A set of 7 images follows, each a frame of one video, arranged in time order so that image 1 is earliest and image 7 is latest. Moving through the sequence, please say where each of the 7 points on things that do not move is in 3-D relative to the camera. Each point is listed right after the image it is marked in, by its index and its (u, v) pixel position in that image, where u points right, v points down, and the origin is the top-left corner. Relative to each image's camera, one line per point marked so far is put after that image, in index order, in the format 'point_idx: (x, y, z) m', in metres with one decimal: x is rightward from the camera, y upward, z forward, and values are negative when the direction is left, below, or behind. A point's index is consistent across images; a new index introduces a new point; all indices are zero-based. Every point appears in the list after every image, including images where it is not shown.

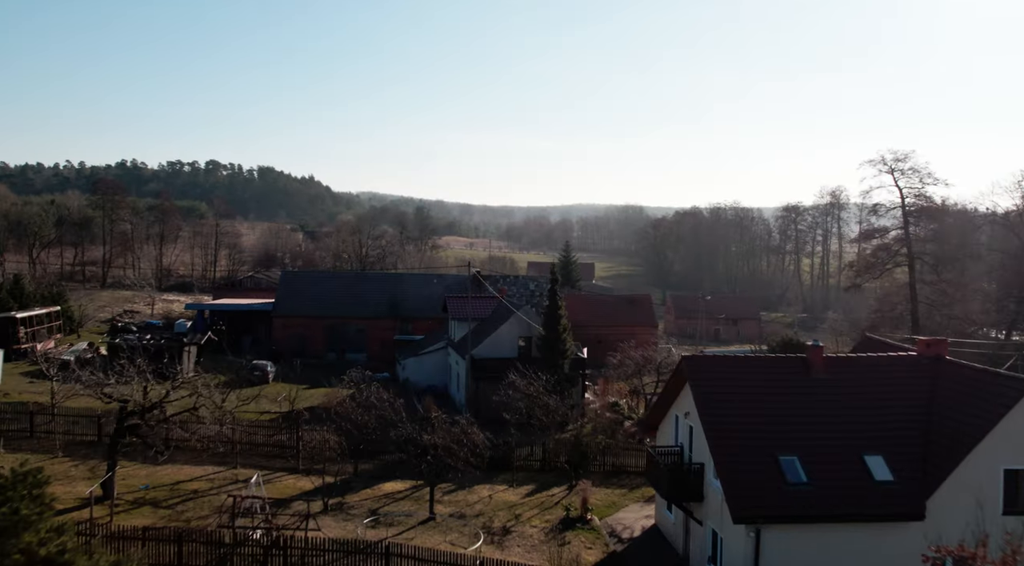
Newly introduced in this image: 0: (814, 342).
0: (+6.1, -1.2, +16.1) m
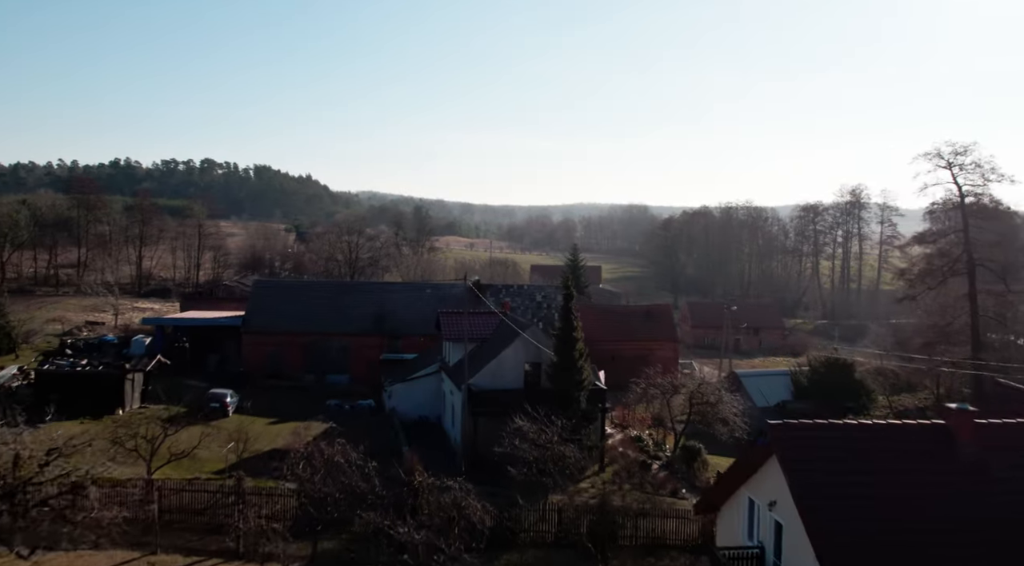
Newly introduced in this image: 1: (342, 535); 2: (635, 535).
0: (+6.3, -1.7, +11.2) m
1: (-3.4, -5.0, +15.8) m
2: (+2.7, -5.6, +17.8) m
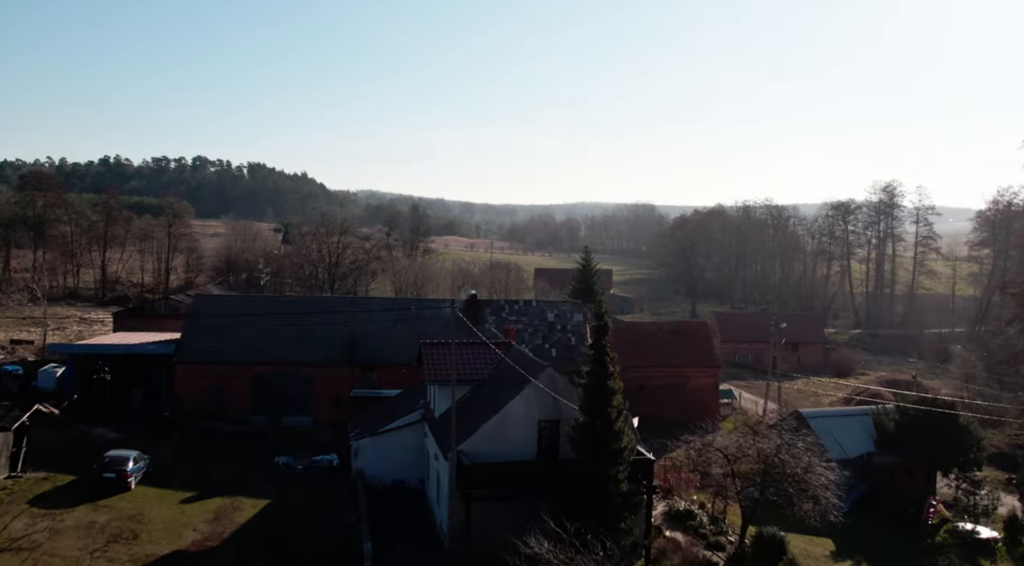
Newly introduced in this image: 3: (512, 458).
0: (+6.4, -2.3, +4.1) m
1: (-3.2, -5.6, +8.6) m
2: (+2.9, -6.2, +10.6) m
3: (0.0, -3.8, +17.3) m
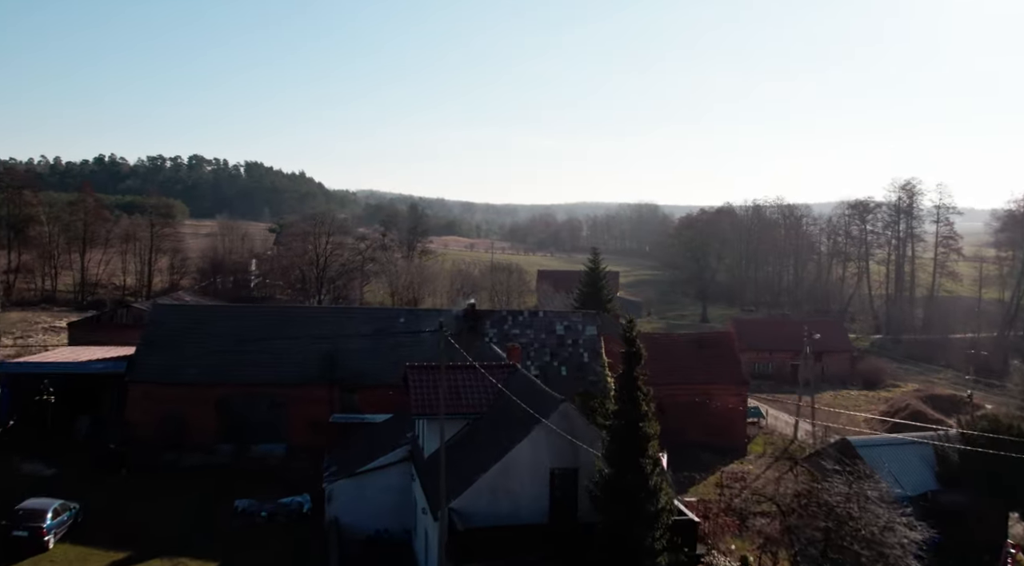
0: (+6.5, -2.5, +0.5) m
1: (-3.1, -5.8, +5.1) m
2: (+3.0, -6.4, +7.1) m
3: (+0.1, -4.0, +13.7) m
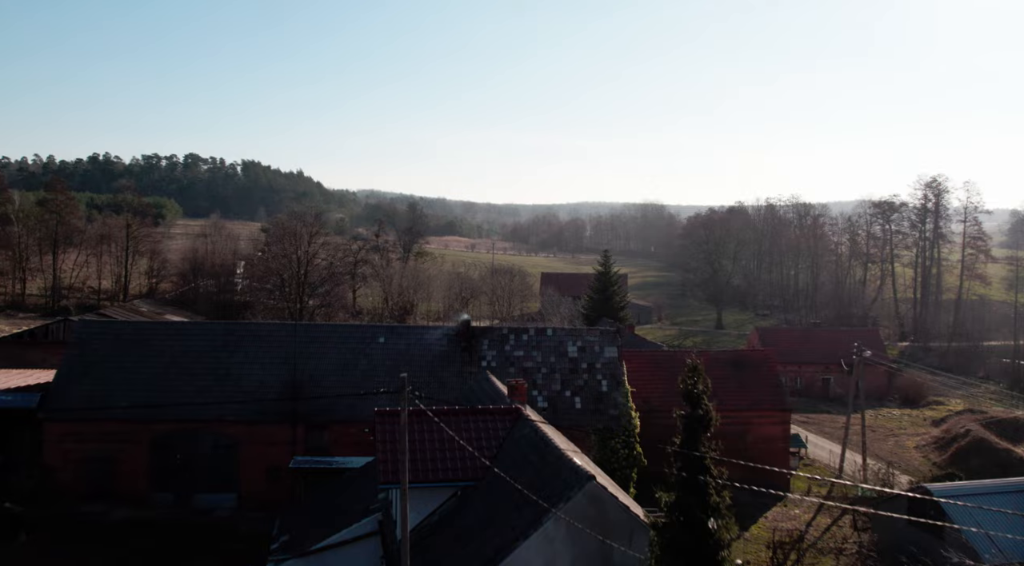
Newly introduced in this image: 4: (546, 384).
0: (+6.5, -2.8, -3.8) m
1: (-3.1, -6.1, +0.8) m
2: (+3.0, -6.7, +2.7) m
3: (+0.2, -4.3, +9.4) m
4: (+0.9, -2.5, +19.9) m
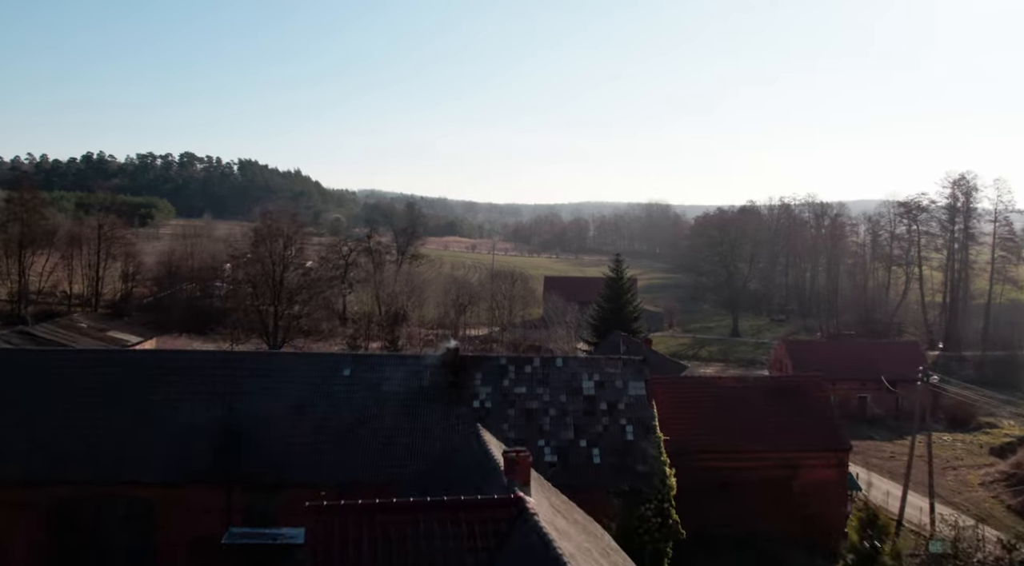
0: (+6.5, -3.2, -8.1) m
1: (-3.1, -6.5, -3.5) m
2: (+3.0, -7.1, -1.6) m
3: (+0.1, -4.7, +5.1) m
4: (+0.9, -2.8, +15.6) m
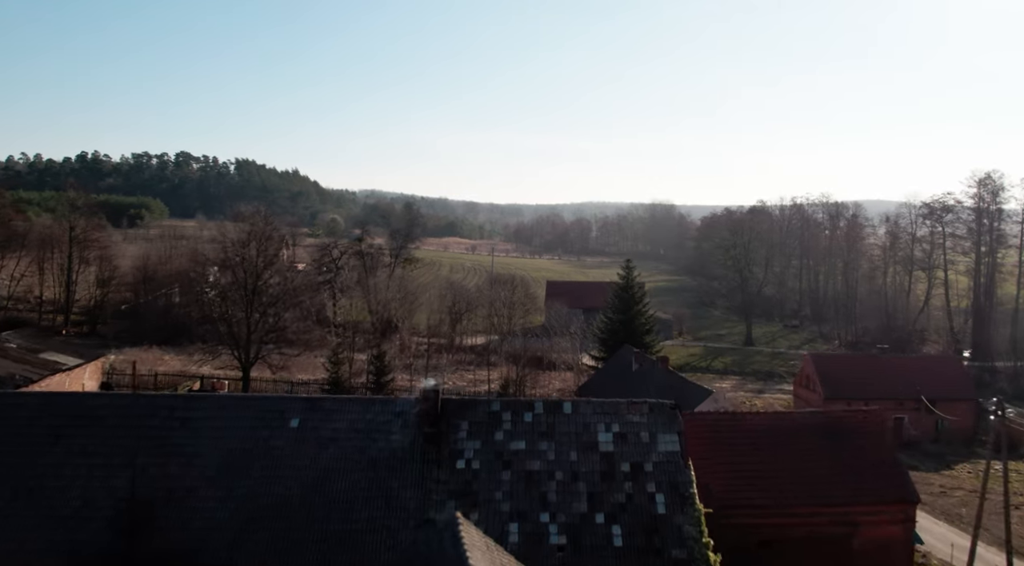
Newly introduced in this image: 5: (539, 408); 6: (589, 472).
0: (+6.4, -3.6, -11.7) m
1: (-3.2, -6.8, -7.1) m
2: (+2.9, -7.4, -5.2) m
3: (+0.1, -5.1, +1.5) m
4: (+0.8, -3.2, +11.9) m
5: (+0.5, -2.0, +13.3) m
6: (+1.2, -2.8, +12.5) m
